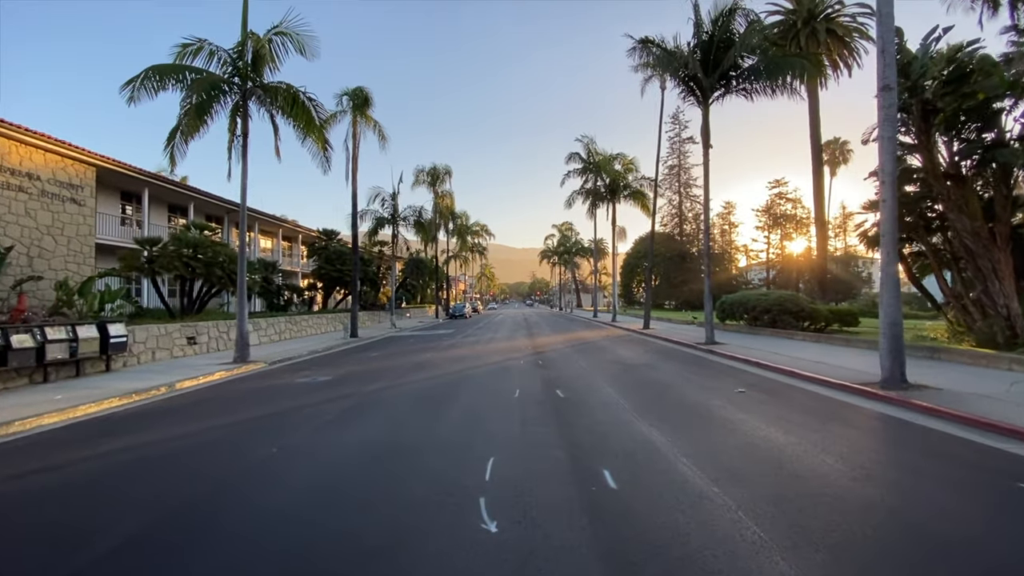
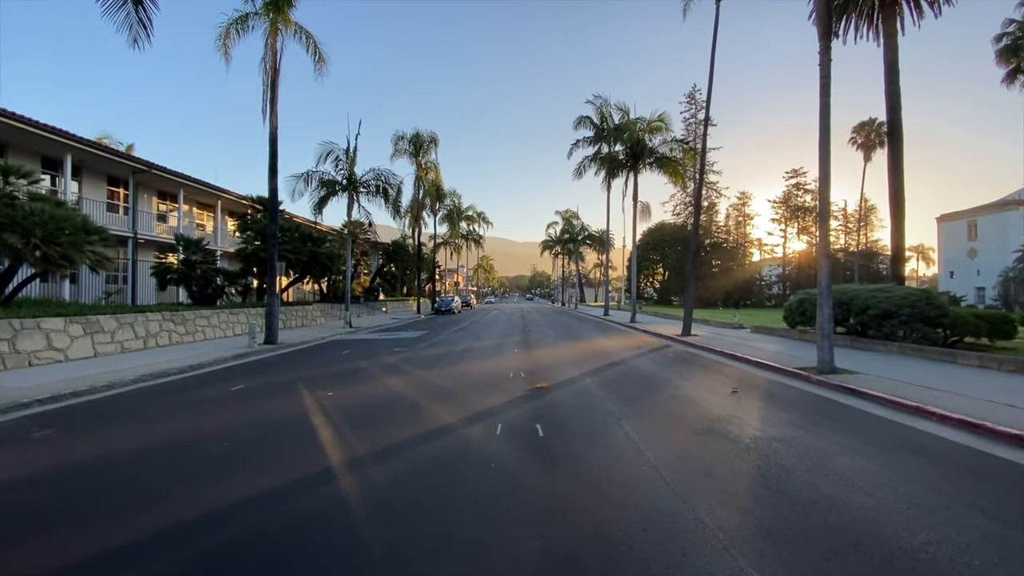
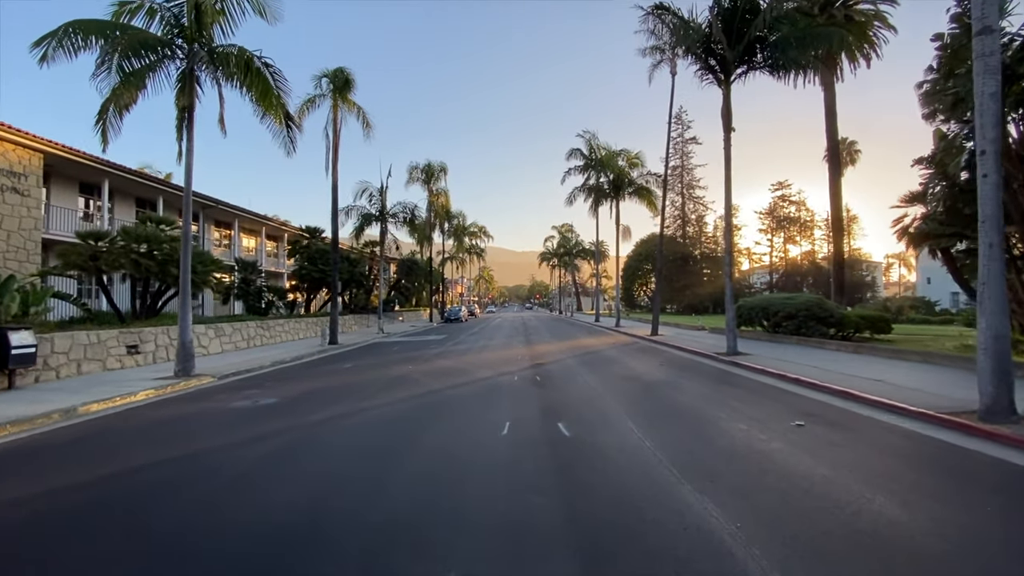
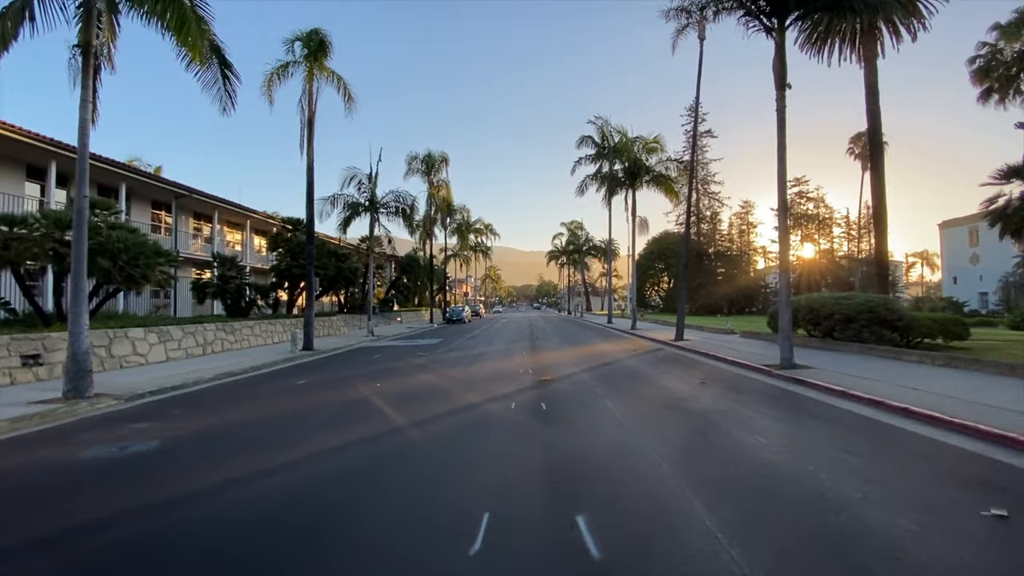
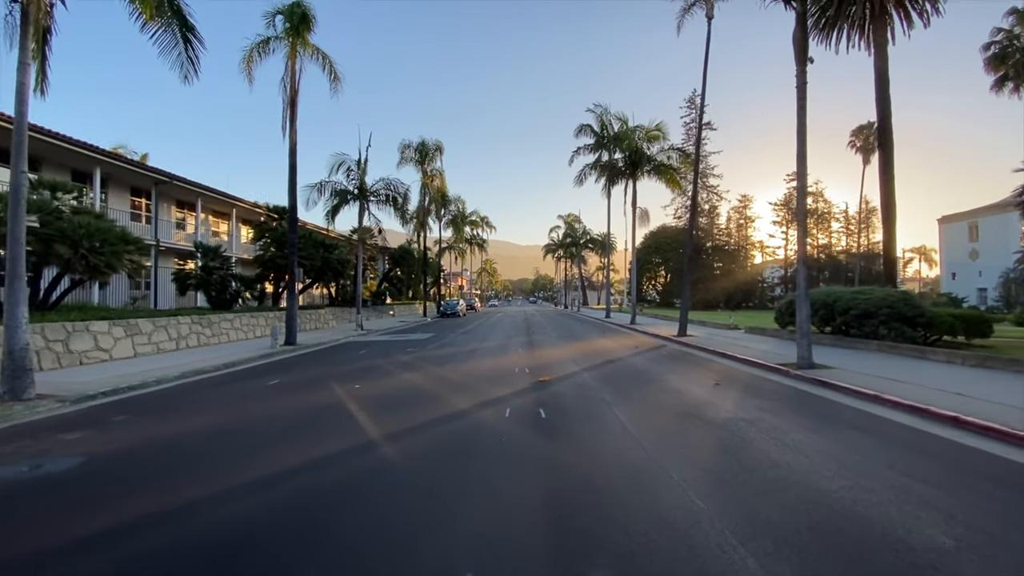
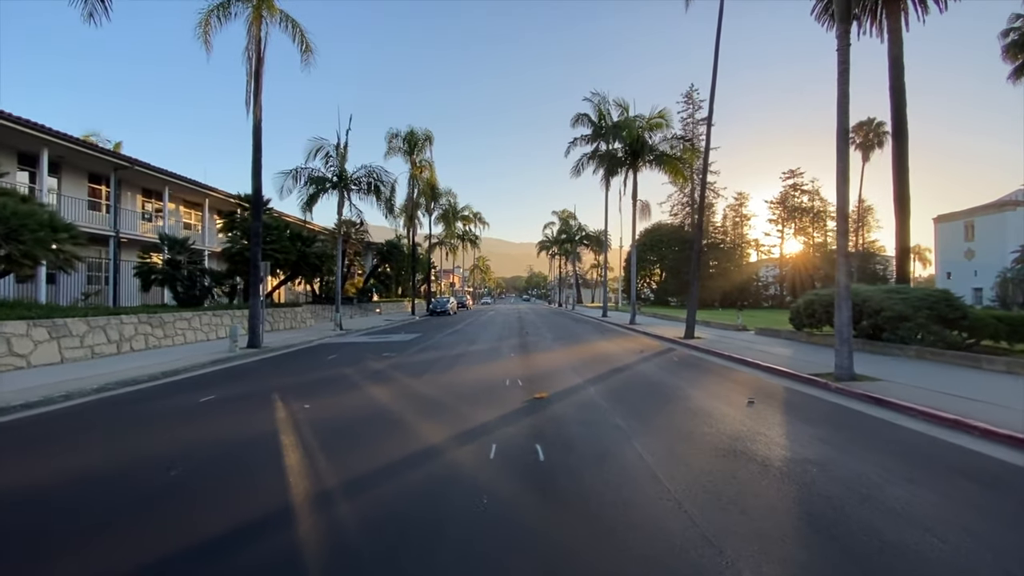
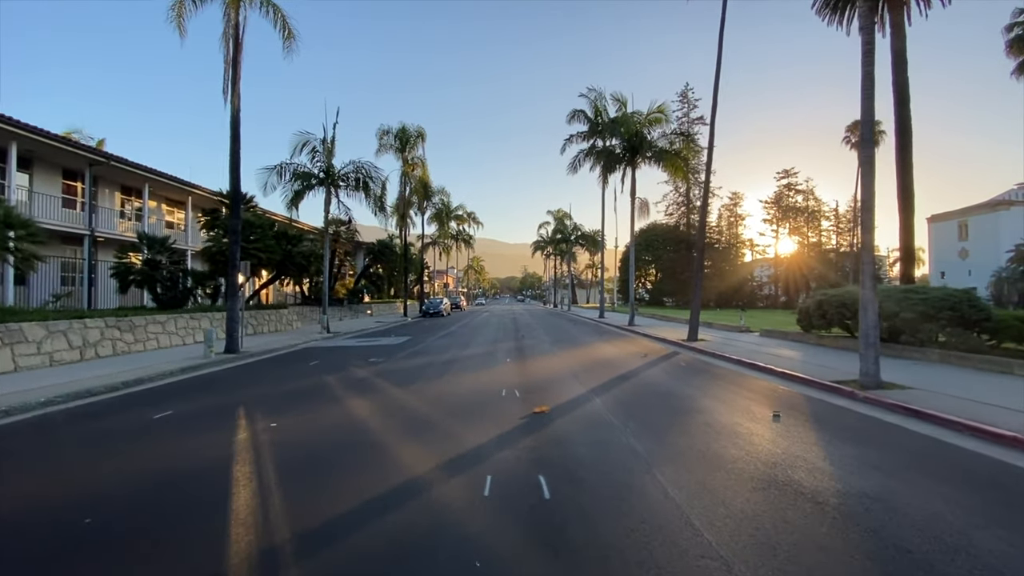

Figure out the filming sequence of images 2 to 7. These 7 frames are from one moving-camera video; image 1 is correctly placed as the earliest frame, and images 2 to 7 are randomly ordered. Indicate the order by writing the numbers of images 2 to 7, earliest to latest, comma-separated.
3, 4, 5, 2, 6, 7
